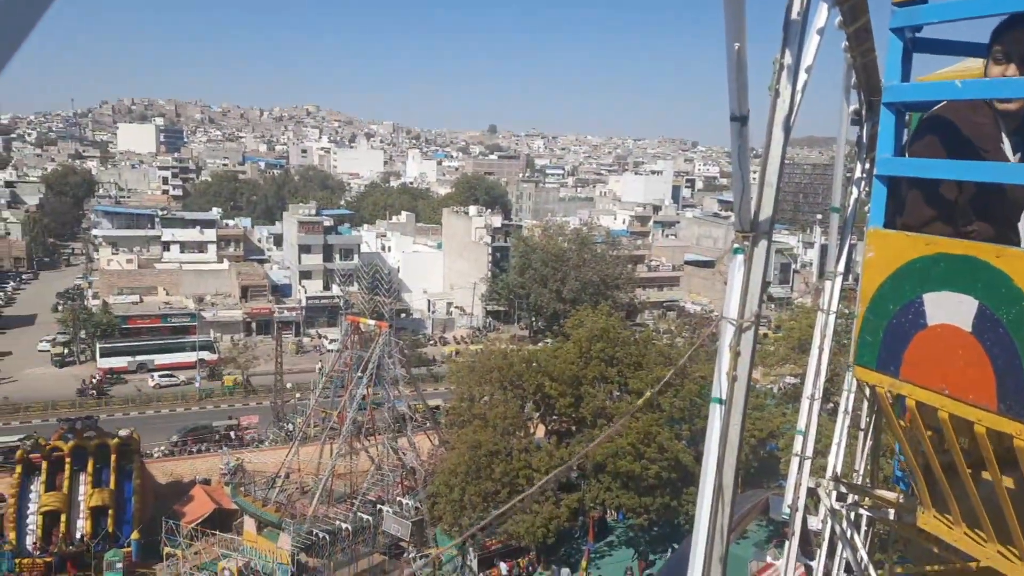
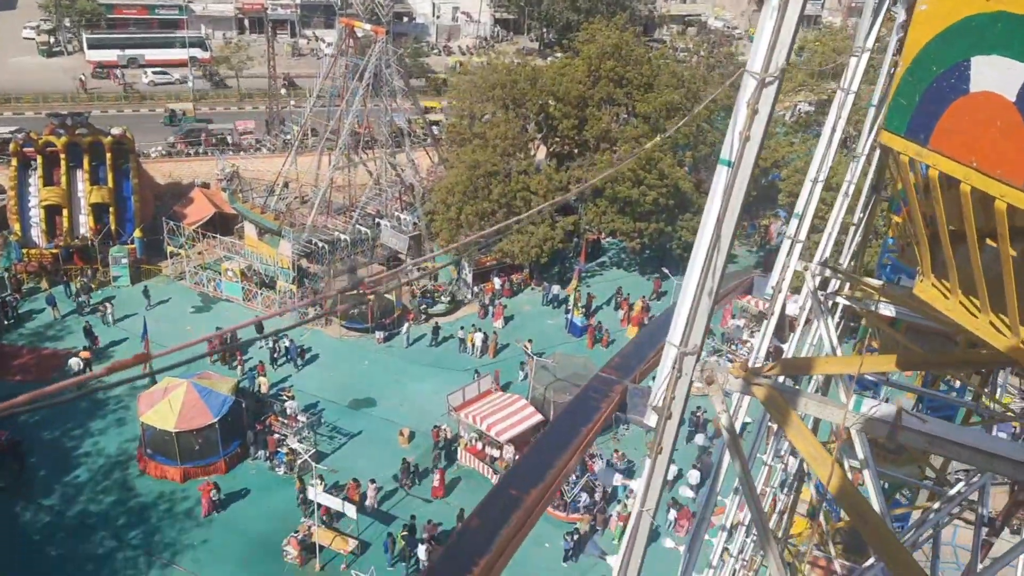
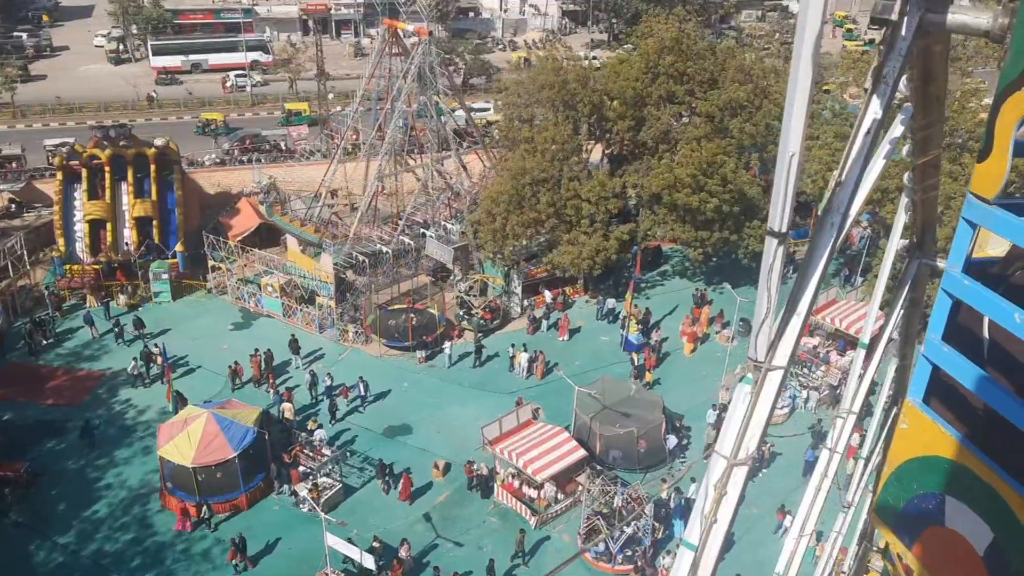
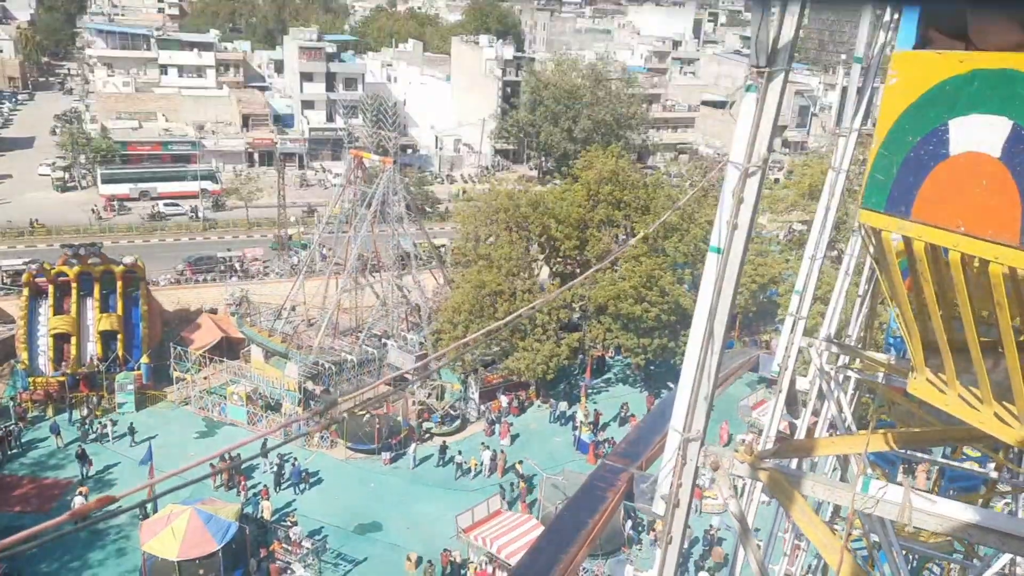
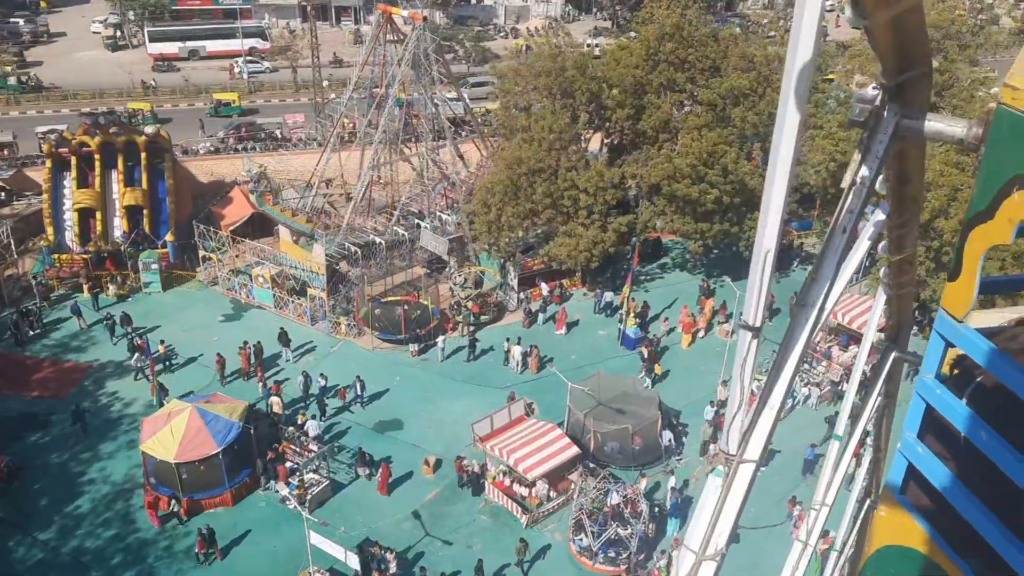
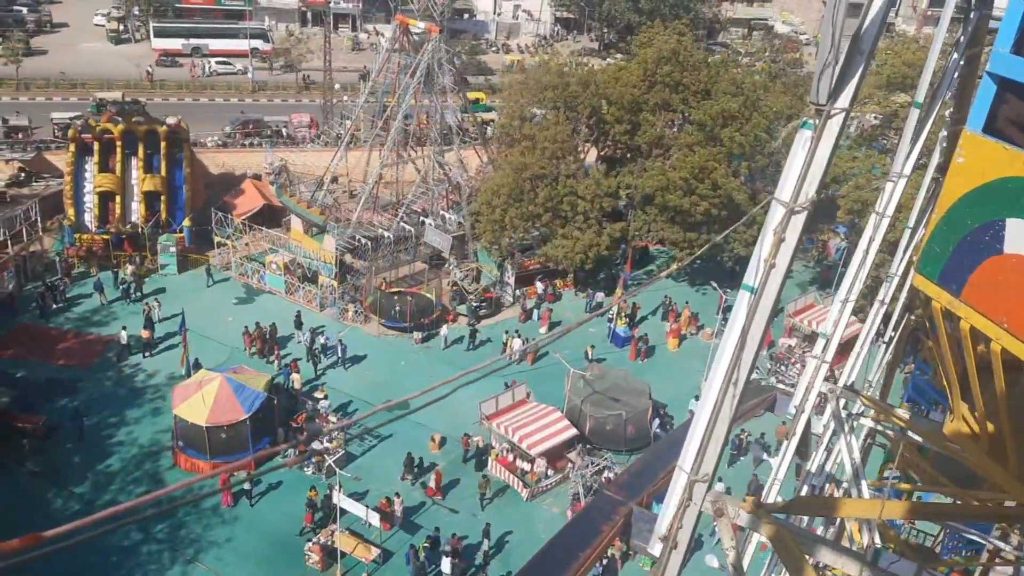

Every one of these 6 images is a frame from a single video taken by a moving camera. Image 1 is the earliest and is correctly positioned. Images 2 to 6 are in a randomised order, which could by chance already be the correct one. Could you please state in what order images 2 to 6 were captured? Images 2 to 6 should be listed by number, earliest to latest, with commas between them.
4, 2, 6, 3, 5
